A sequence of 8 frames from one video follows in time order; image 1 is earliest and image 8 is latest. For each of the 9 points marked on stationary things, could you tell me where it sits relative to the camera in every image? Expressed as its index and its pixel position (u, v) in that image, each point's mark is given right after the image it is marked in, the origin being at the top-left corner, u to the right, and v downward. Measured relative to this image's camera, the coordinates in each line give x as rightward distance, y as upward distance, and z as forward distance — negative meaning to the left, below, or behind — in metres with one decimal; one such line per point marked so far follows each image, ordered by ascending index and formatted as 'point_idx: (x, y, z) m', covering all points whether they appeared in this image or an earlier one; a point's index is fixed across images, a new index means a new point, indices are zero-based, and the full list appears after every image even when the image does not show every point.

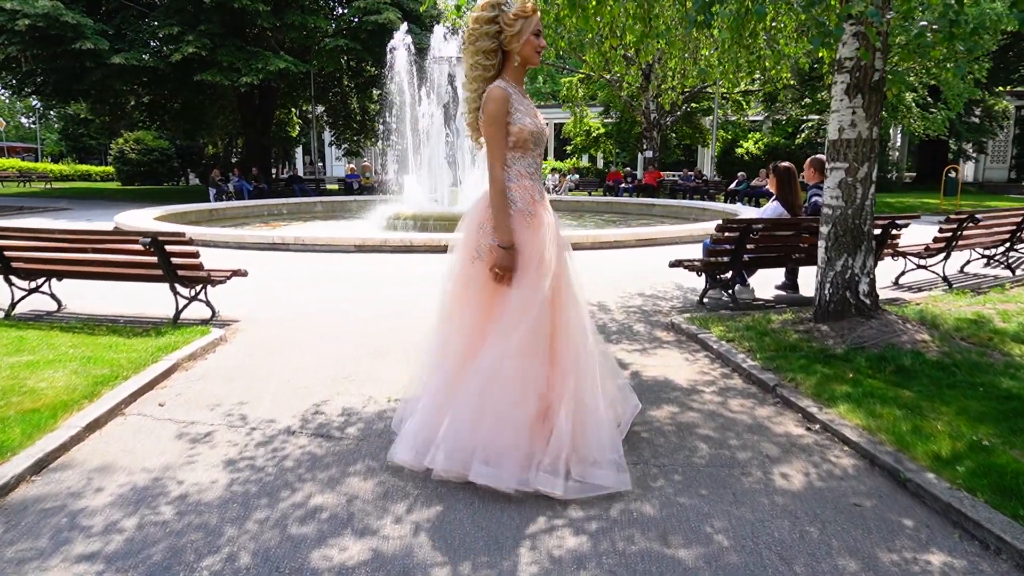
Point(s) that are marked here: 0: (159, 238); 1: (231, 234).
0: (-3.1, +0.4, +6.1) m
1: (-4.8, +0.9, +12.1) m
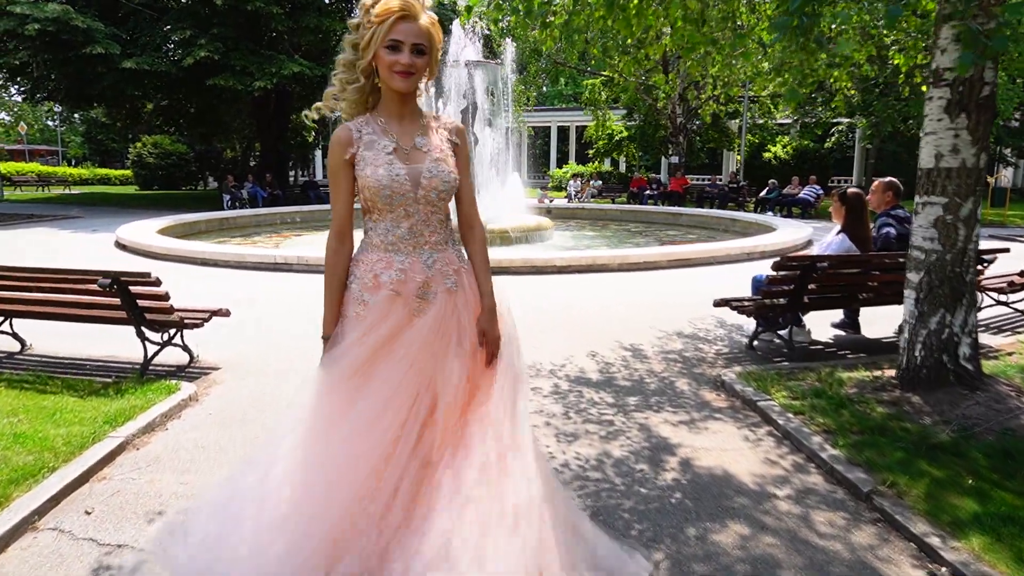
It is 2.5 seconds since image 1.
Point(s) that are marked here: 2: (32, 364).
0: (-2.9, +0.1, +5.3) m
1: (-4.5, +0.6, +11.3) m
2: (-4.1, -0.6, +6.0) m
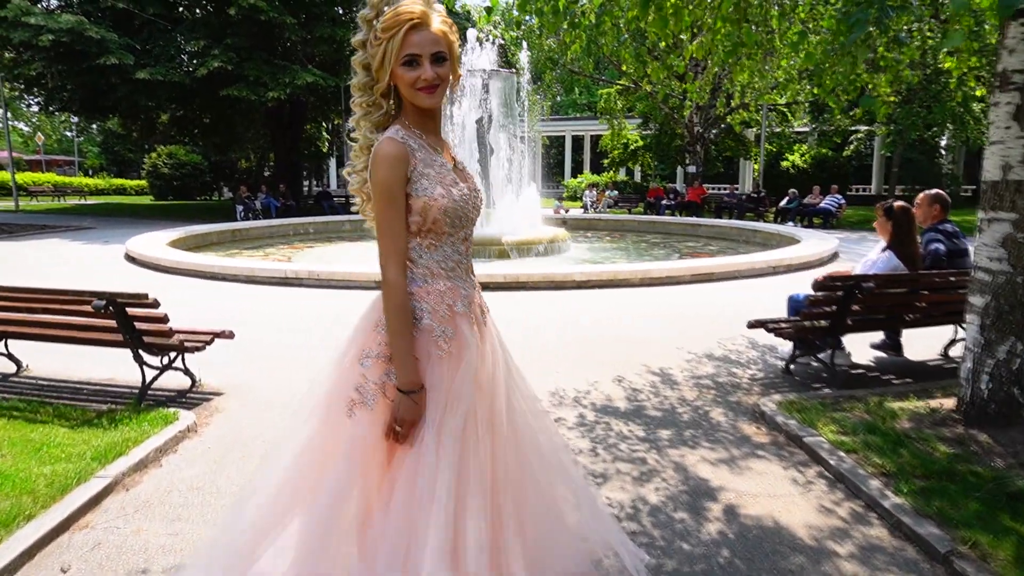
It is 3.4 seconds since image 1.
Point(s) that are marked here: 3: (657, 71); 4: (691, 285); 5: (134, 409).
0: (-2.8, -0.1, +4.9) m
1: (-4.3, +0.3, +11.0) m
2: (-3.9, -0.8, +5.7) m
3: (+1.5, +2.1, +7.1) m
4: (+2.7, 0.0, +10.7) m
5: (-2.7, -0.9, +5.0) m
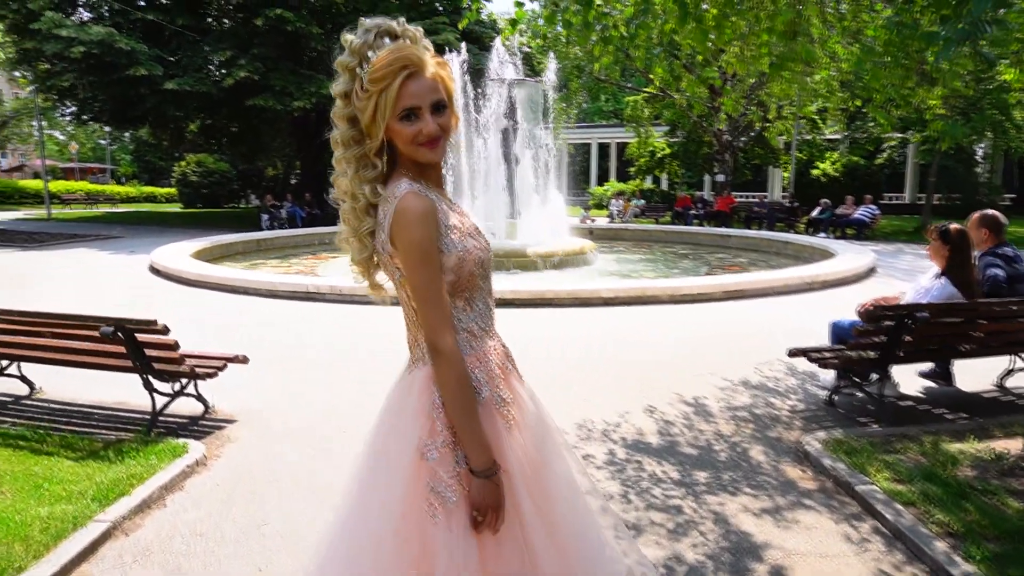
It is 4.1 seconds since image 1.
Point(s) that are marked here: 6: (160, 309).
0: (-2.6, -0.3, +4.7) m
1: (-3.9, +0.1, +10.9) m
2: (-3.7, -1.0, +5.5) m
3: (+1.7, +1.9, +6.8) m
4: (+3.1, -0.2, +10.3) m
5: (-2.5, -1.0, +4.8) m
6: (-5.1, -0.3, +10.2) m
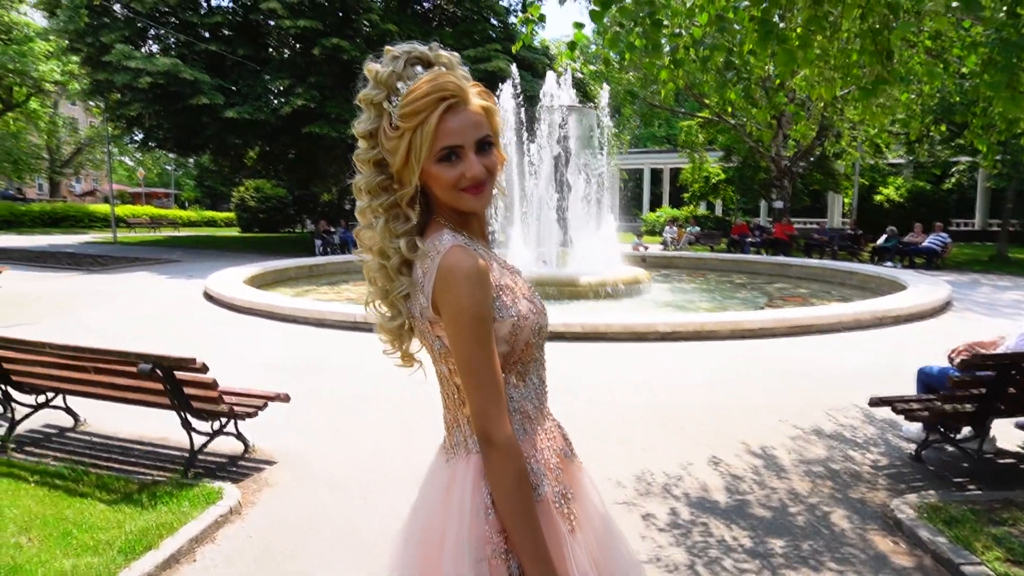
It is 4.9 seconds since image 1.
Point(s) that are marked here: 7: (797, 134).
0: (-2.3, -0.5, +4.6) m
1: (-3.1, -0.3, +10.8) m
2: (-3.3, -1.2, +5.4) m
3: (+2.2, +1.6, +6.4) m
4: (+3.8, -0.7, +9.8) m
5: (-2.2, -1.3, +4.6) m
6: (-4.4, -0.7, +10.2) m
7: (+3.6, +1.9, +8.8) m
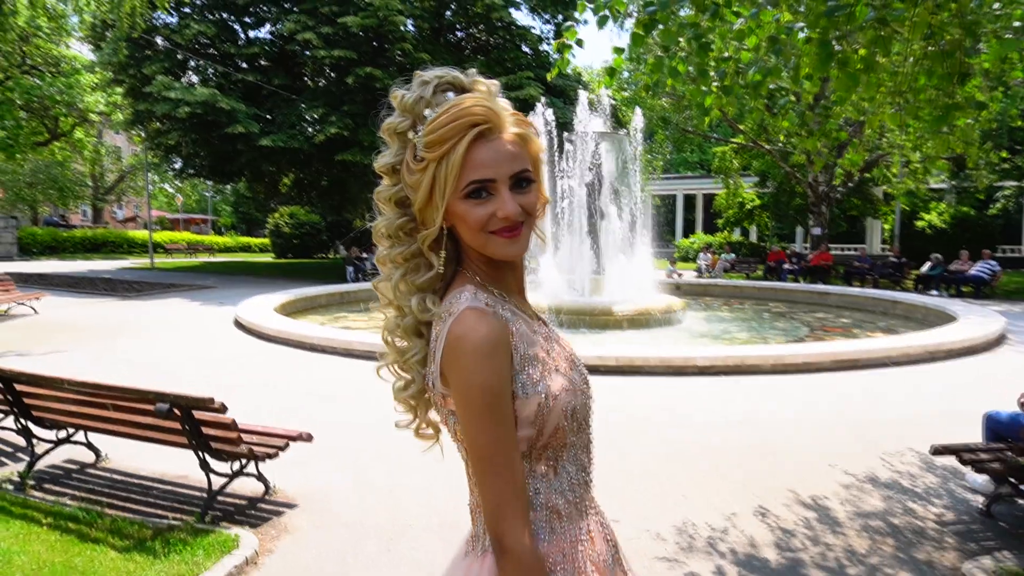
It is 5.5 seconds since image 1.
0: (-2.1, -0.7, +4.4) m
1: (-2.6, -0.7, +10.7) m
2: (-3.1, -1.5, +5.3) m
3: (+2.5, +1.3, +6.1) m
4: (+4.2, -1.1, +9.3) m
5: (-2.0, -1.5, +4.4) m
6: (-3.9, -1.1, +10.1) m
7: (+3.9, +1.5, +8.4) m
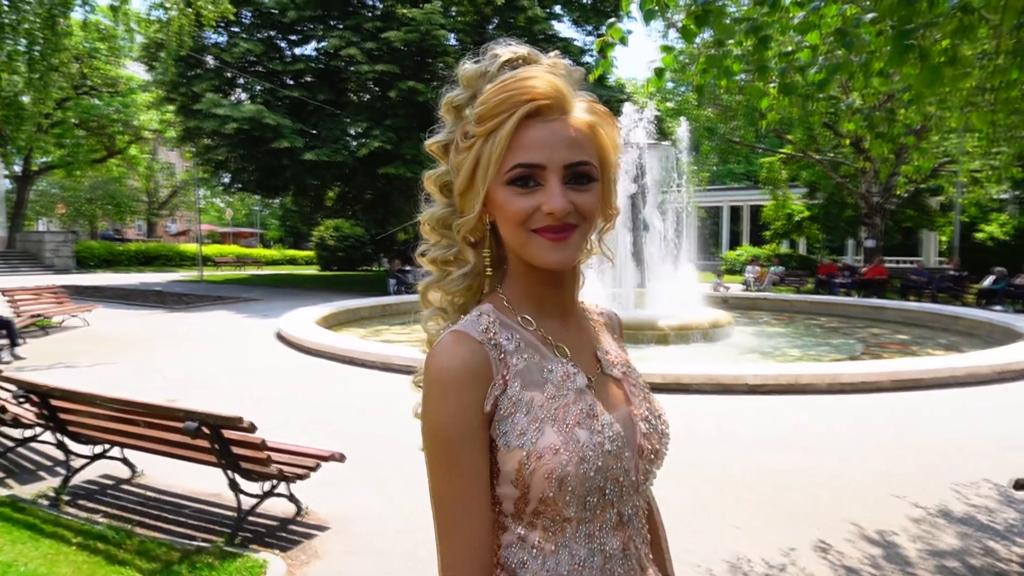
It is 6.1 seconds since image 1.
0: (-1.8, -0.8, +4.3) m
1: (-2.0, -0.9, +10.6) m
2: (-2.8, -1.6, +5.2) m
3: (+2.9, +1.1, +5.7) m
4: (+4.7, -1.3, +8.8) m
5: (-1.7, -1.6, +4.2) m
6: (-3.3, -1.3, +10.1) m
7: (+4.4, +1.3, +8.0) m
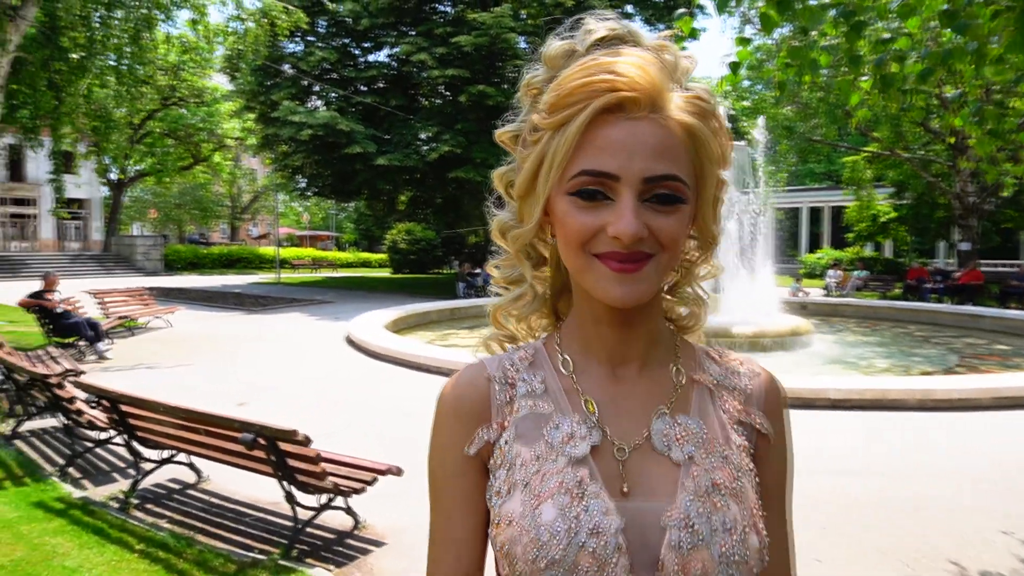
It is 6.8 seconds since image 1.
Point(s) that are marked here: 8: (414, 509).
0: (-1.5, -0.9, +4.2) m
1: (-1.0, -1.0, +10.5) m
2: (-2.3, -1.6, +5.2) m
3: (+3.3, +1.1, +5.2) m
4: (+5.5, -1.4, +8.1) m
5: (-1.4, -1.6, +4.2) m
6: (-2.4, -1.4, +10.2) m
7: (+5.1, +1.2, +7.3) m
8: (-0.7, -1.6, +5.2) m
